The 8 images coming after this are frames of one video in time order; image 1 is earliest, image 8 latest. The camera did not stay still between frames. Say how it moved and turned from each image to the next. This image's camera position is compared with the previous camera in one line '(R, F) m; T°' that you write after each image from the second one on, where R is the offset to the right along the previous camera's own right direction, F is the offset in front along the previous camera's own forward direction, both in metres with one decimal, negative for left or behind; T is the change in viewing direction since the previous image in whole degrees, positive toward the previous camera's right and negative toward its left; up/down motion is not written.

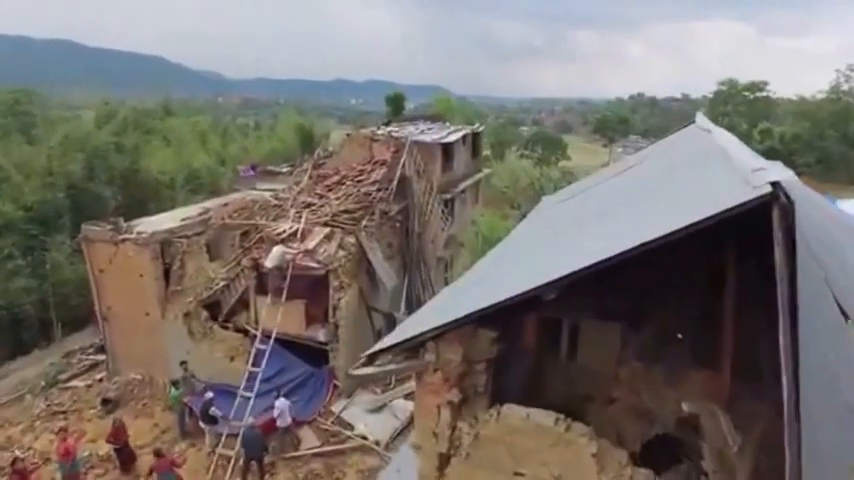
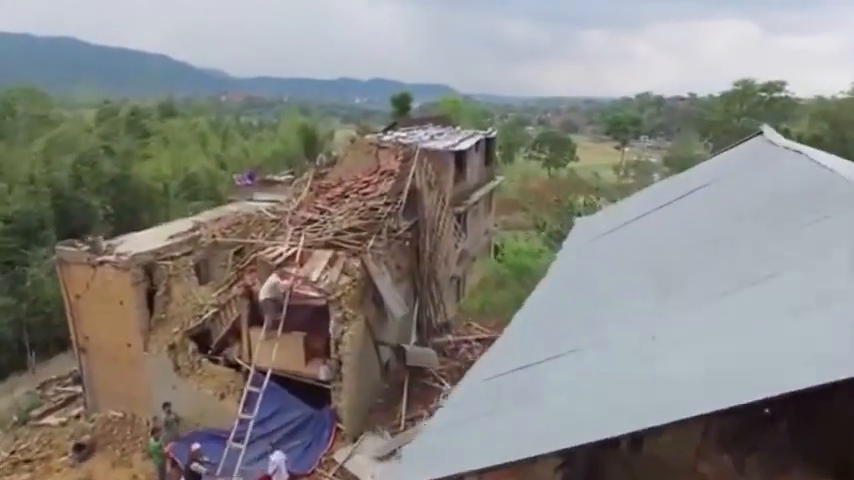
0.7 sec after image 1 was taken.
(-0.2, +1.3) m; 0°
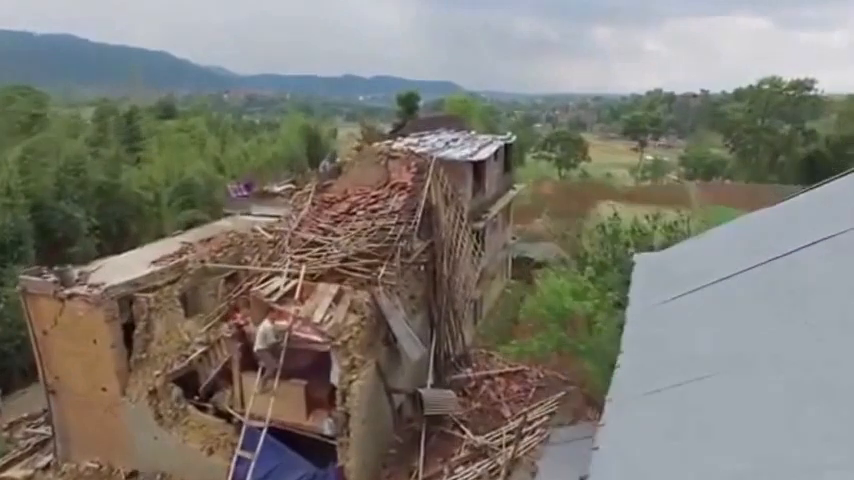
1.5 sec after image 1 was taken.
(-0.2, +1.4) m; 0°
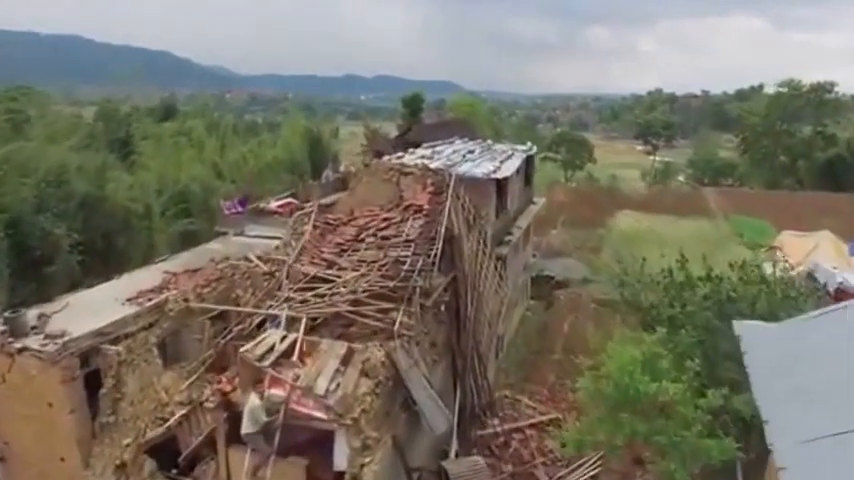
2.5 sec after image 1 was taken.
(-0.3, +1.5) m; 0°
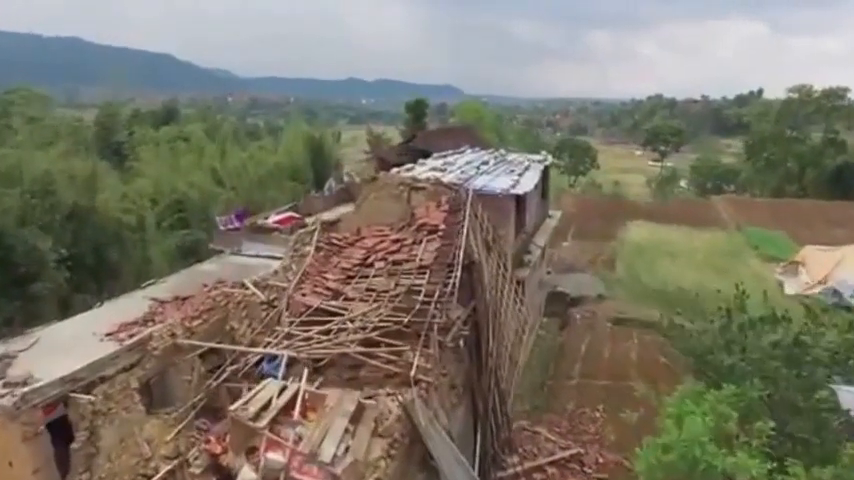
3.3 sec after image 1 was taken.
(-0.2, +1.0) m; 0°
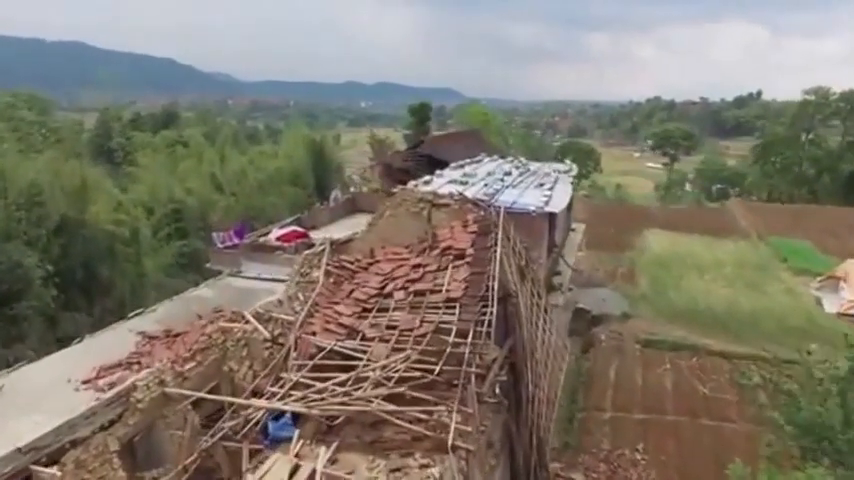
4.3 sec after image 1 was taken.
(-0.4, +1.1) m; 0°
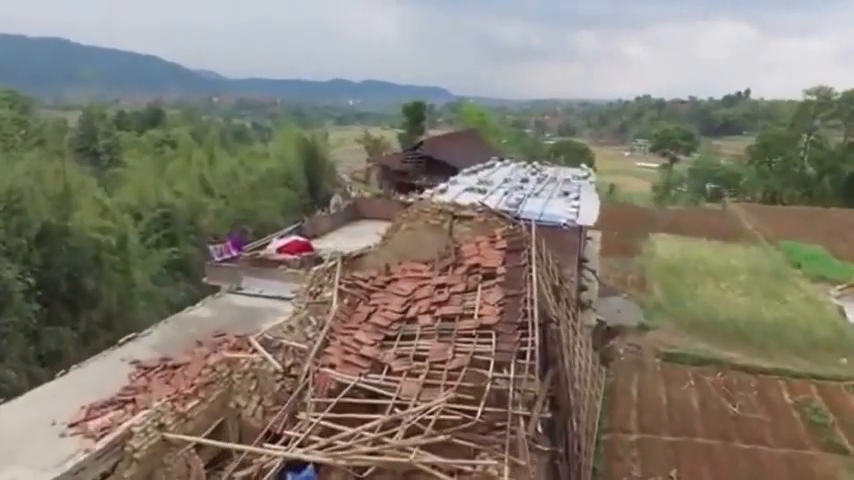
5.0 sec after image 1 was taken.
(-0.4, +0.8) m; +1°
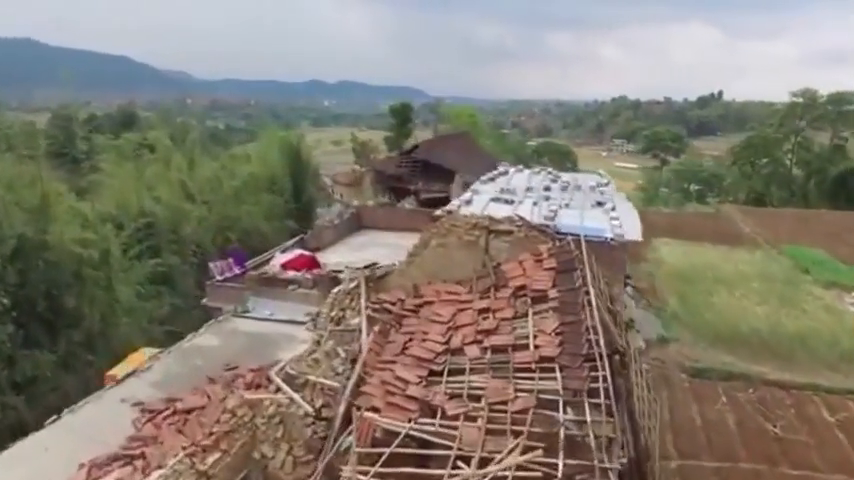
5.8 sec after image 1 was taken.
(-0.7, +0.8) m; +2°
